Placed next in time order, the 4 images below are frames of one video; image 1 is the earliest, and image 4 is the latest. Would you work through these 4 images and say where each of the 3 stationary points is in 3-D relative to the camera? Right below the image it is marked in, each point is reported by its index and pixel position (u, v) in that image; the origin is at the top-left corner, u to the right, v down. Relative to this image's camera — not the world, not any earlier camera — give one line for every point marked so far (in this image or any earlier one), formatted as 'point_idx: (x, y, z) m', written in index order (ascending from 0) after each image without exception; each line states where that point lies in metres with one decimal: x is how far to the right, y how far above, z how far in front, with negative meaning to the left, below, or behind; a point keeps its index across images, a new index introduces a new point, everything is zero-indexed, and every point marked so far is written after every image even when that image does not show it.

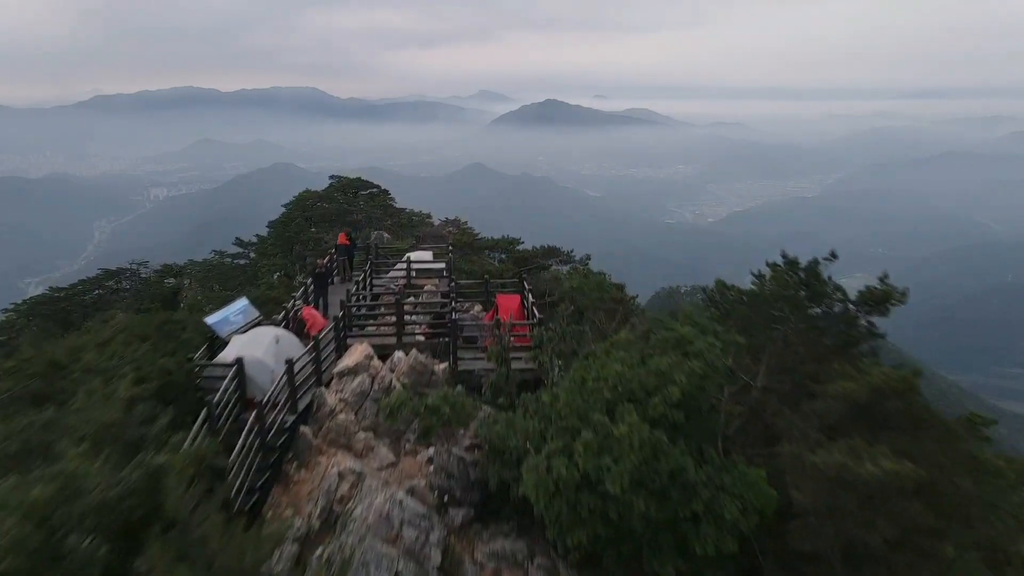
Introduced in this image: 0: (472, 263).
0: (-0.8, +0.4, +11.9) m
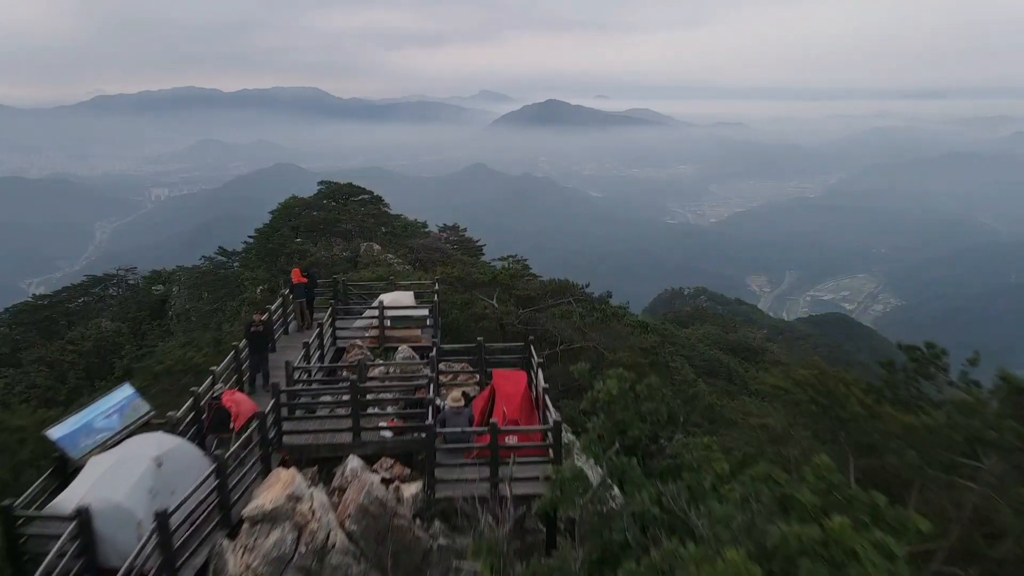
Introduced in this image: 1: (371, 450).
0: (-0.8, -0.2, +9.7) m
1: (-1.3, -1.5, +5.2) m
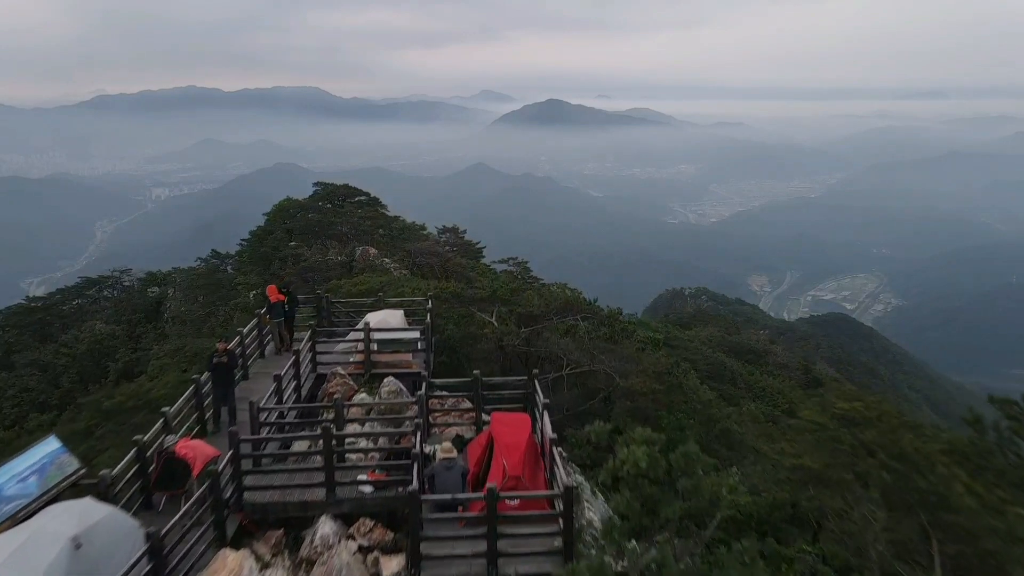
0: (-0.7, -0.5, +8.9) m
1: (-1.3, -1.7, +4.4) m
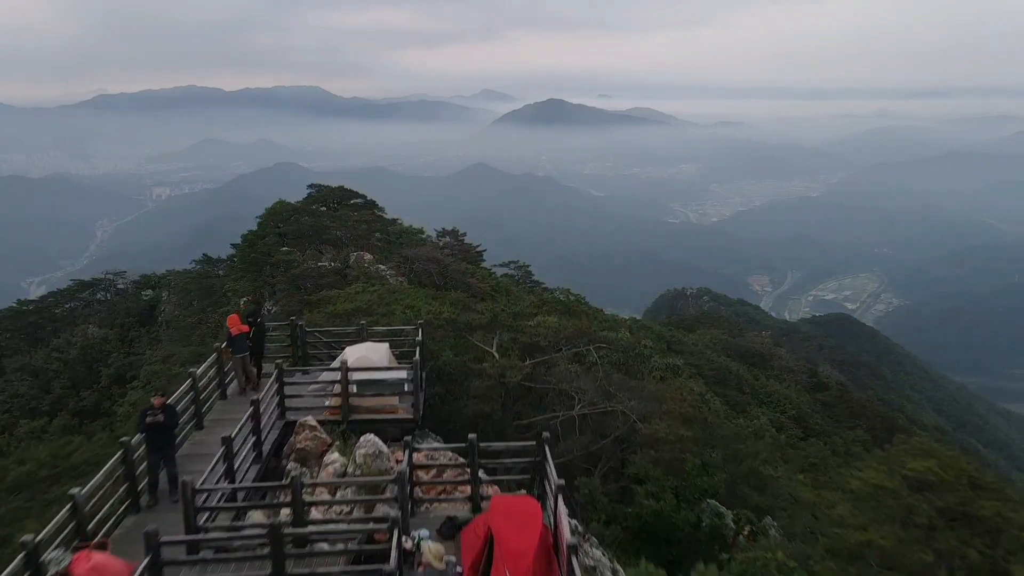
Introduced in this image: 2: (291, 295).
0: (-0.7, -0.8, +7.9) m
1: (-1.2, -2.0, +3.4) m
2: (-7.2, -0.2, +18.6) m
